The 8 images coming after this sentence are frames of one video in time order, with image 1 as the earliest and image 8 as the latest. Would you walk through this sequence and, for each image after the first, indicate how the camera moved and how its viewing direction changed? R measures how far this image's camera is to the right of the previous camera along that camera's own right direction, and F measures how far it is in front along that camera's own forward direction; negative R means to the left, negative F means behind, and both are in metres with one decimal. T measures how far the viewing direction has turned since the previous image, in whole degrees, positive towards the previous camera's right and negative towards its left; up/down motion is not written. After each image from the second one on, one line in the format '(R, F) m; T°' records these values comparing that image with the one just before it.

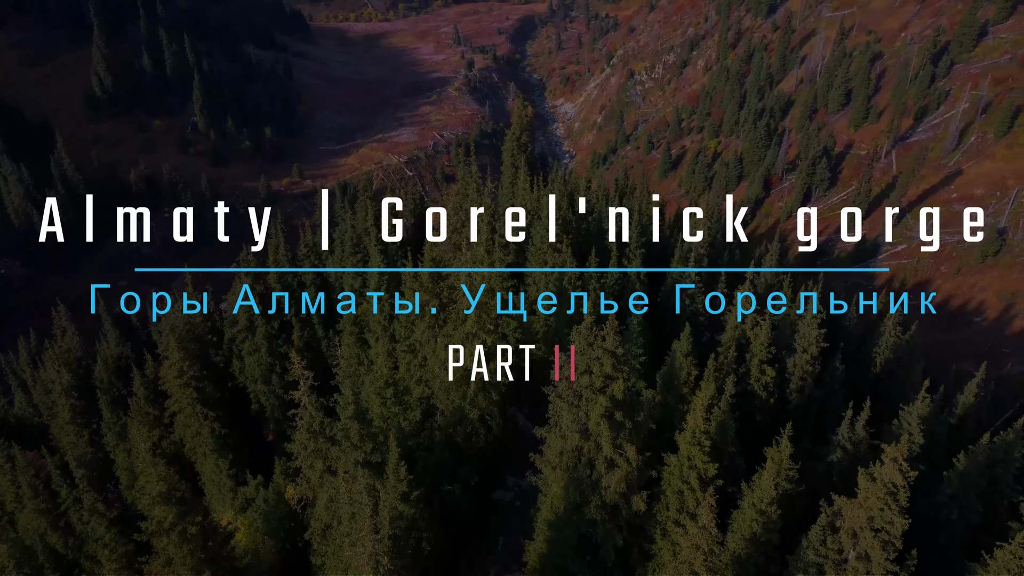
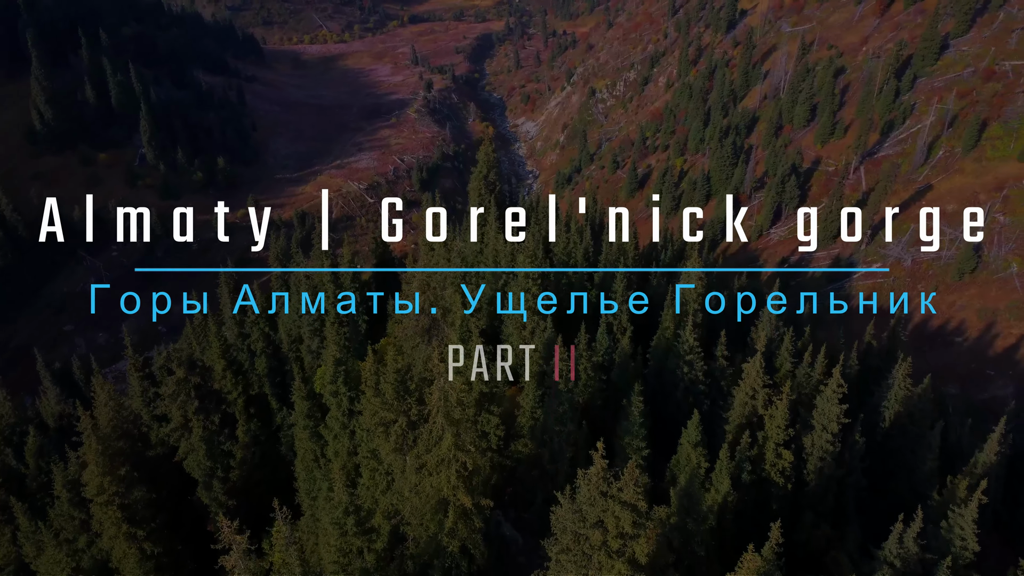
(-0.2, +2.5) m; +3°
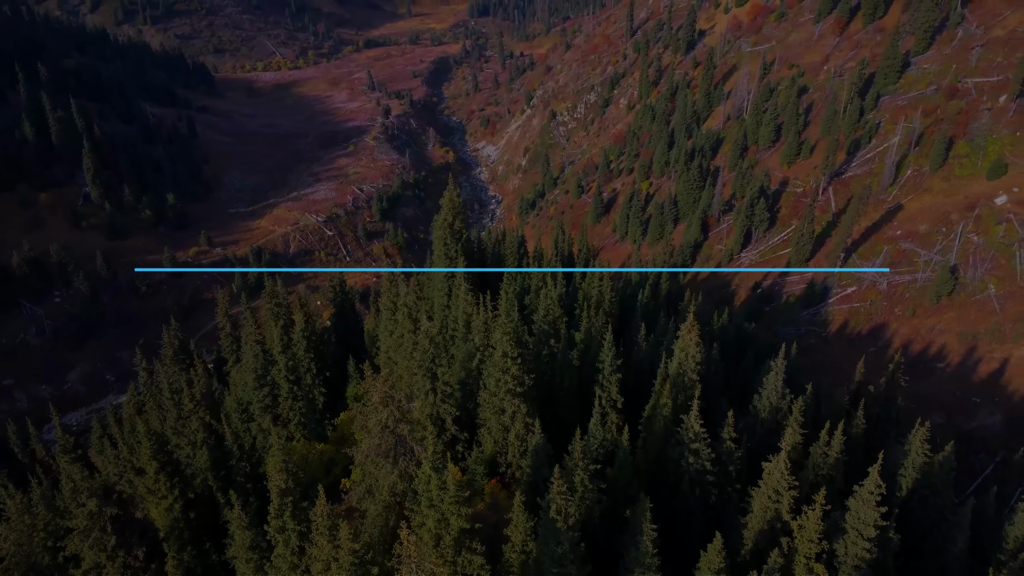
(-0.2, +2.6) m; +3°
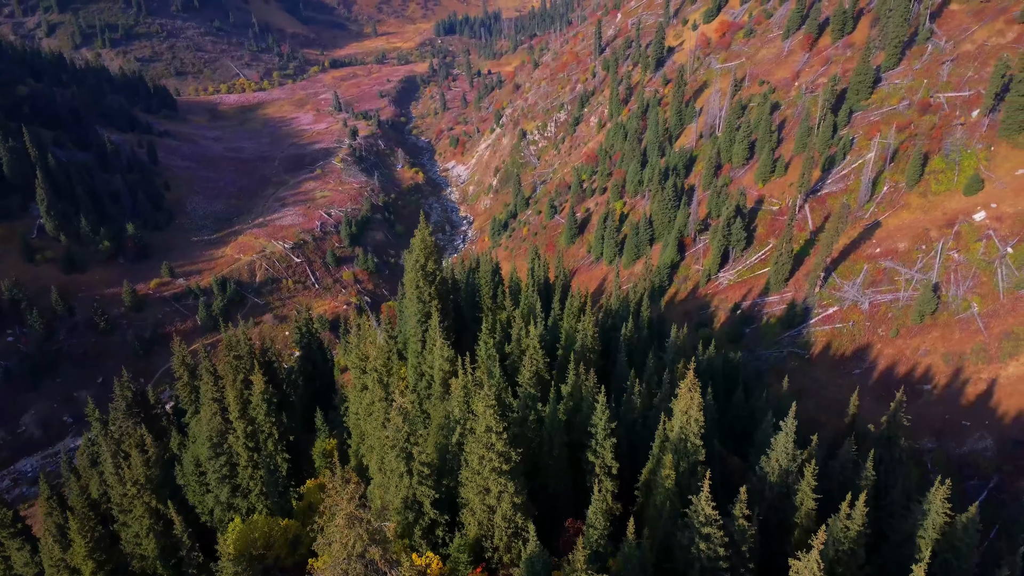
(-0.2, +2.0) m; +2°
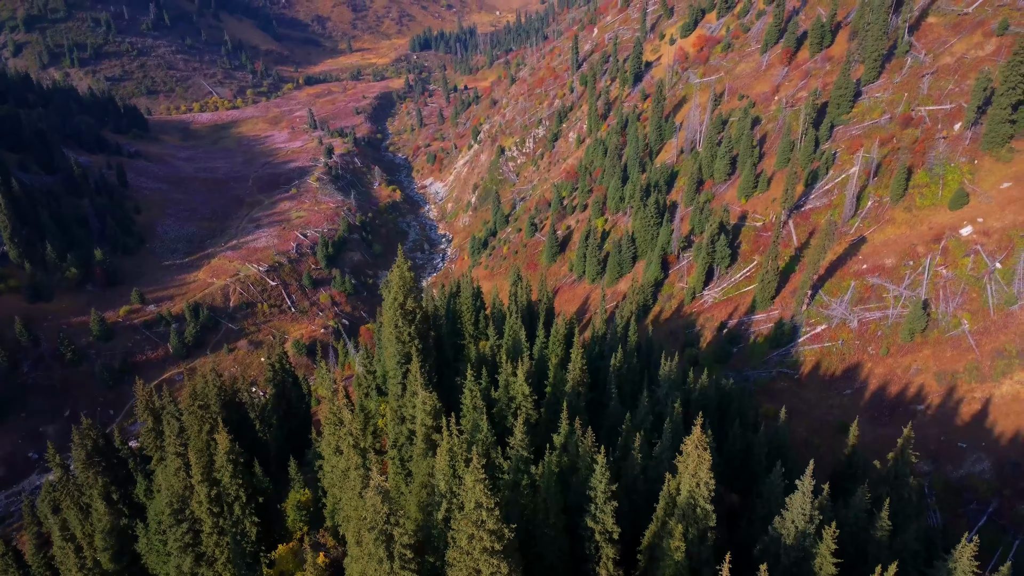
(-0.2, +1.7) m; +1°
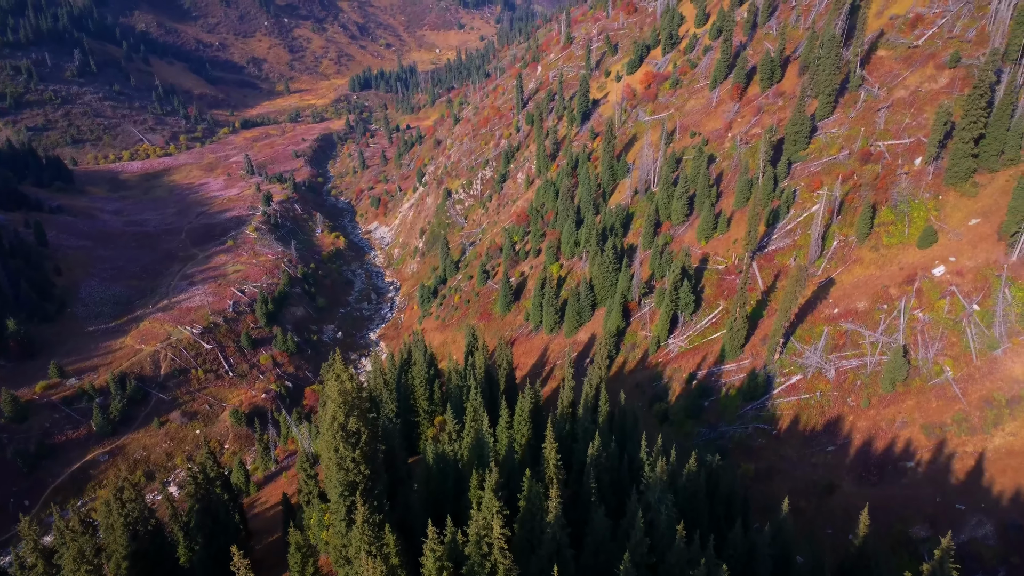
(-0.3, +4.4) m; +4°
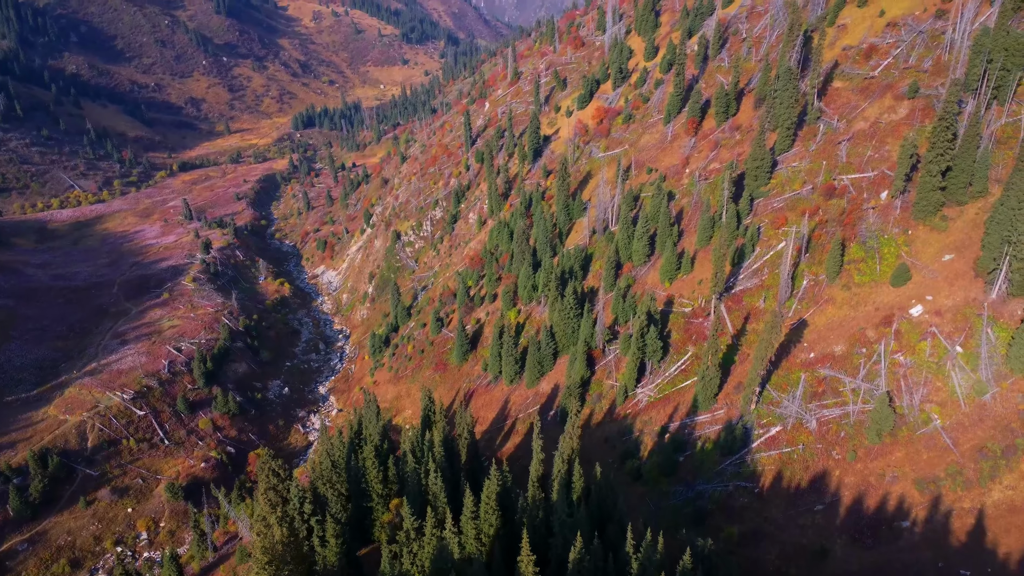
(-0.3, +4.2) m; +3°
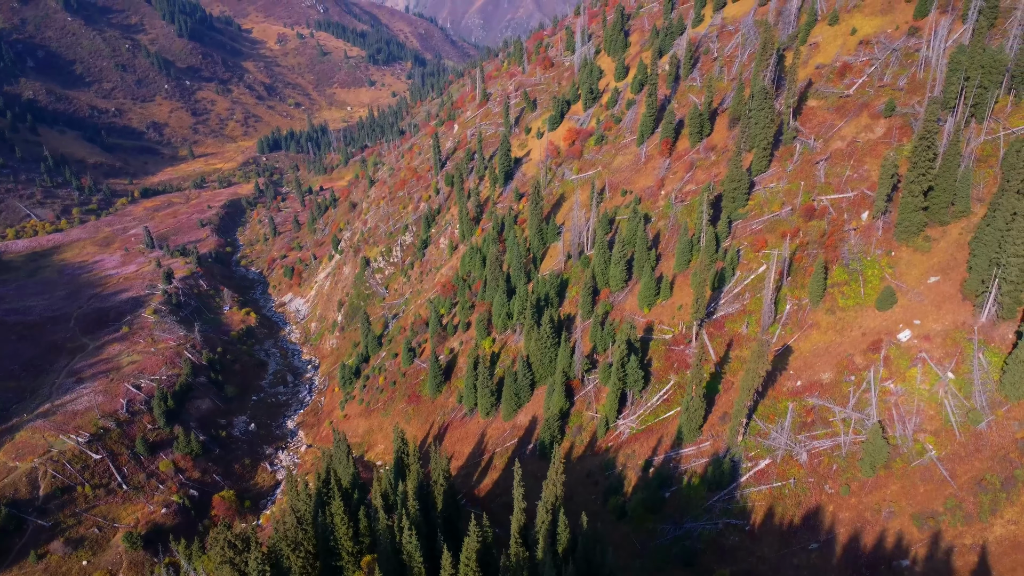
(-0.2, +2.5) m; +2°
